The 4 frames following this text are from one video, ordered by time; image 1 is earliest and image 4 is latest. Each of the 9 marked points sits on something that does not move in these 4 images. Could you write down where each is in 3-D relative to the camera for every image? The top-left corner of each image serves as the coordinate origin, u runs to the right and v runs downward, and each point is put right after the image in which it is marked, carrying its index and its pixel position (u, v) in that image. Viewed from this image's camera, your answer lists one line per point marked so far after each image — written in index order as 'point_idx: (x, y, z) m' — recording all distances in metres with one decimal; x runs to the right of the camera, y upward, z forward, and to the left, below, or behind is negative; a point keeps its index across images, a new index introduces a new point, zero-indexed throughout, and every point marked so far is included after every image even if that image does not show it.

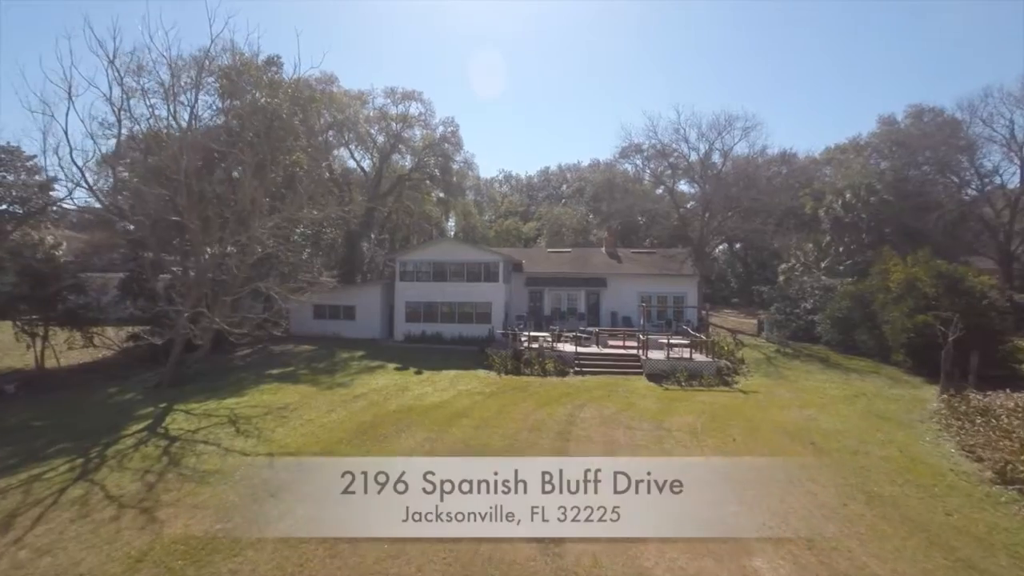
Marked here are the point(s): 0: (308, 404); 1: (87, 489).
0: (-8.2, -4.7, +19.2) m
1: (-10.2, -4.8, +11.4) m
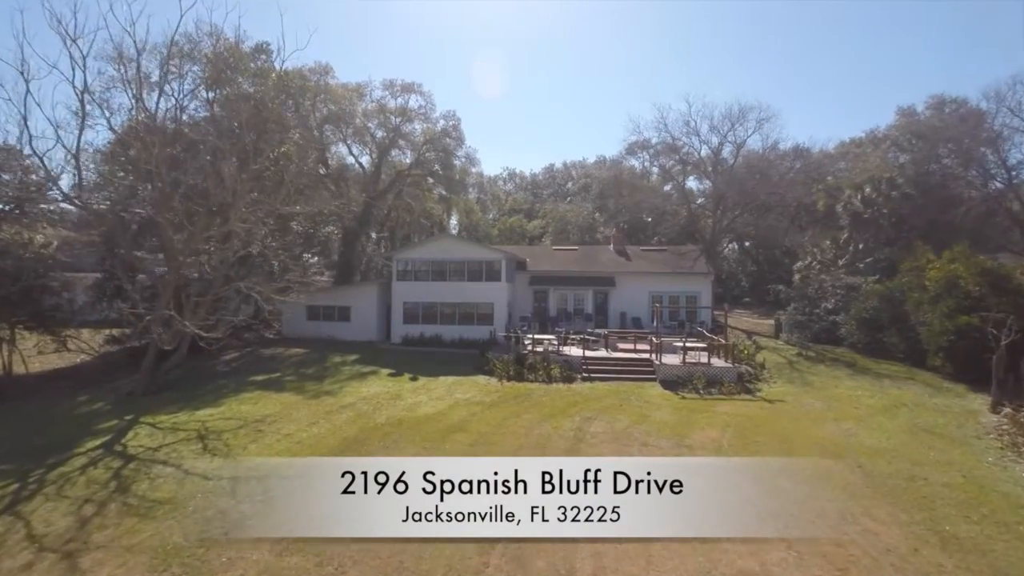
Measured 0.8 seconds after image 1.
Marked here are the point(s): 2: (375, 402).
0: (-8.1, -4.7, +17.5) m
1: (-10.2, -4.8, +9.7) m
2: (-5.6, -4.6, +19.4) m
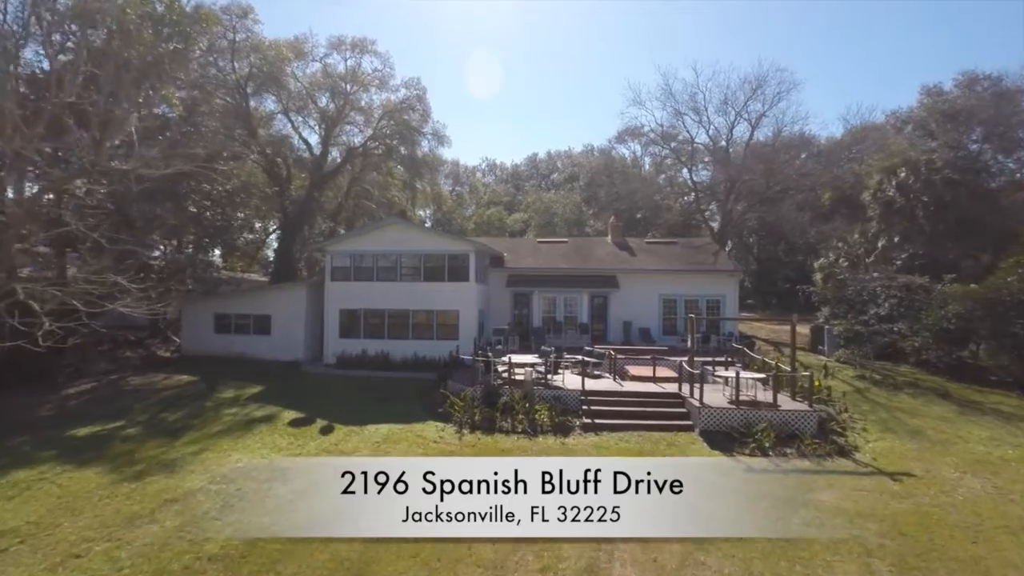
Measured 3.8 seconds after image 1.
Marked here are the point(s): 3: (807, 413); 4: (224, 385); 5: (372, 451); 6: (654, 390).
0: (-9.1, -4.8, +9.4) m
1: (-10.8, -4.9, +1.6) m
2: (-6.5, -4.7, +11.4) m
3: (+8.8, -3.7, +14.3) m
4: (-11.9, -4.0, +19.8) m
5: (-4.0, -4.6, +13.4) m
6: (+5.0, -3.6, +17.0) m
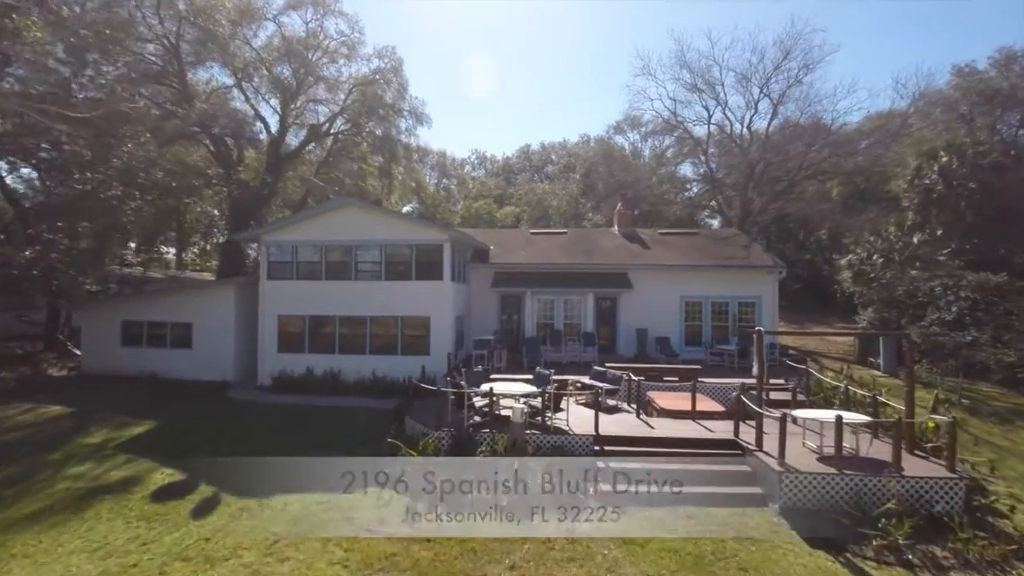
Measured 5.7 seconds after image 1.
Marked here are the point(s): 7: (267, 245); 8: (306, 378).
0: (-9.4, -4.8, +4.0) m
1: (-11.1, -4.9, -3.8) m
2: (-6.9, -4.7, +6.0) m
3: (+8.4, -3.7, +9.2) m
4: (-12.4, -4.1, +14.4) m
5: (-4.4, -4.6, +8.1) m
6: (+4.6, -3.6, +11.8) m
7: (-10.1, +1.8, +19.9) m
8: (-8.2, -3.7, +19.1) m
